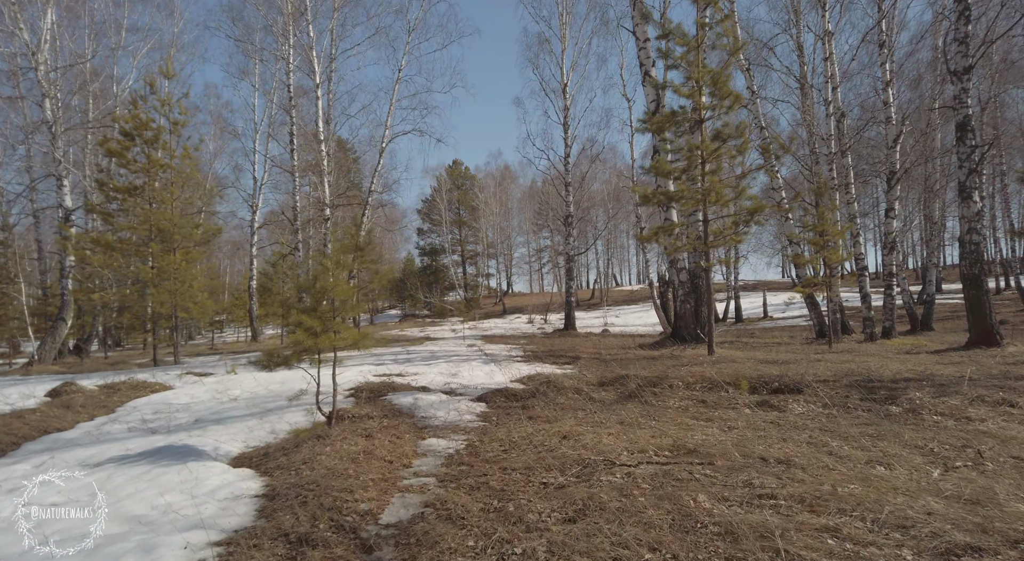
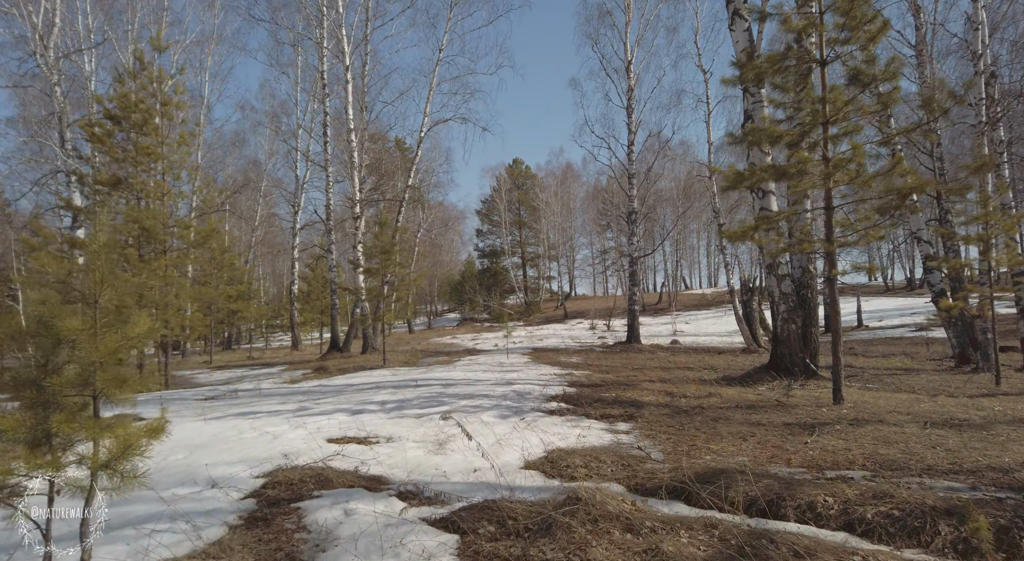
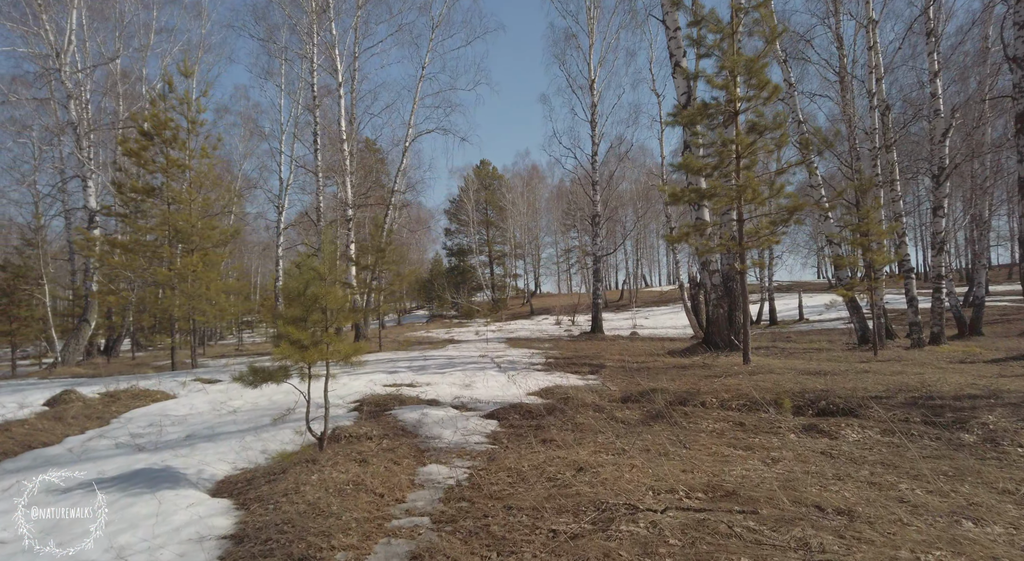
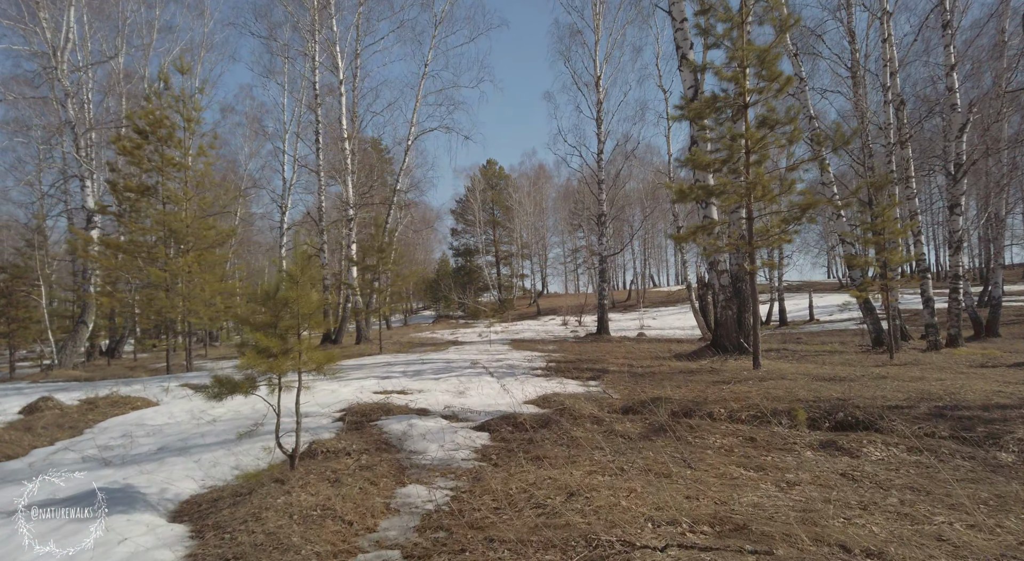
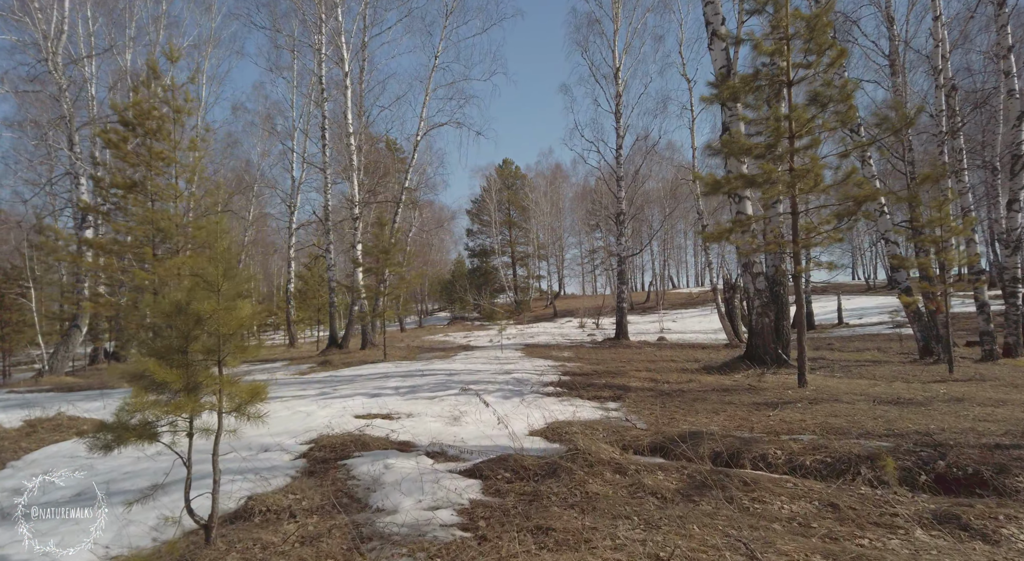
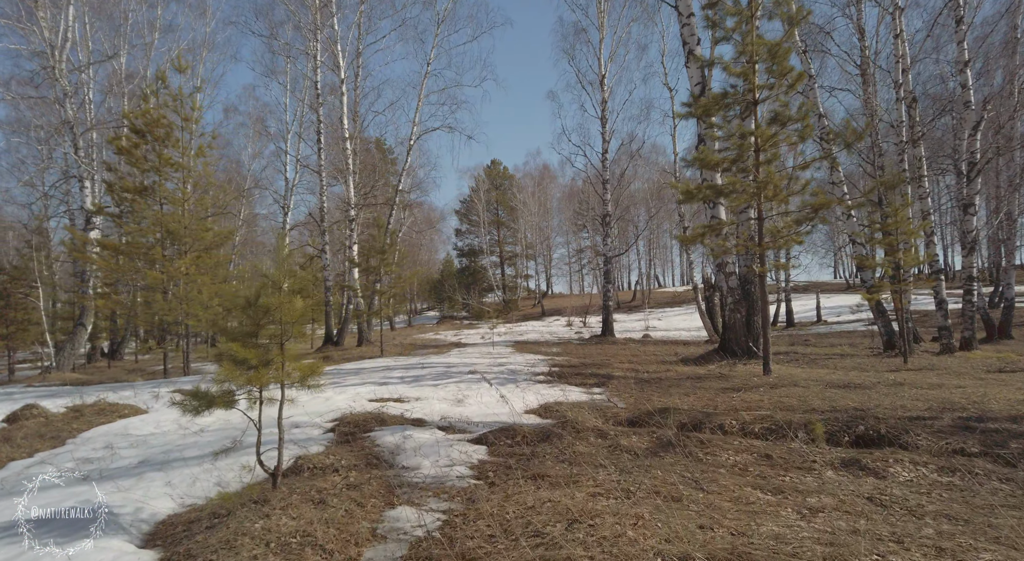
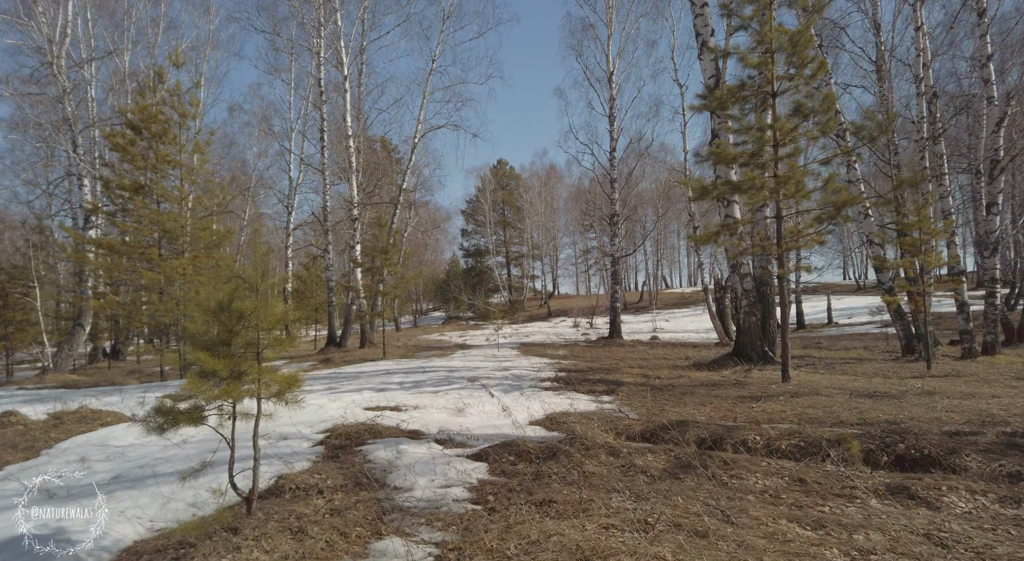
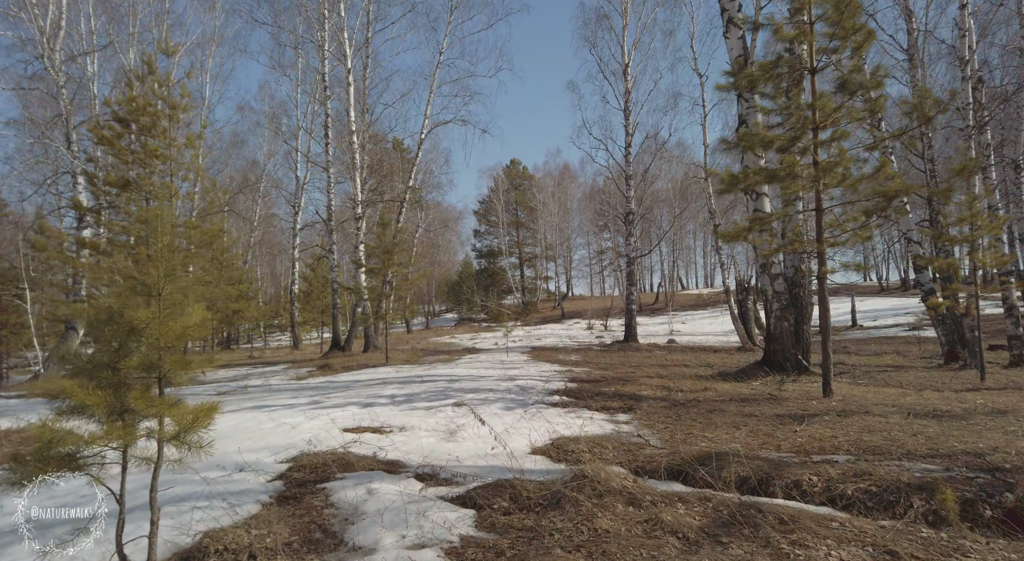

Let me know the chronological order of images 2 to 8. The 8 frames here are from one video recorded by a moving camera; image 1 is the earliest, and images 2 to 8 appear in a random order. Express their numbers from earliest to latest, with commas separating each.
3, 4, 6, 7, 5, 8, 2
